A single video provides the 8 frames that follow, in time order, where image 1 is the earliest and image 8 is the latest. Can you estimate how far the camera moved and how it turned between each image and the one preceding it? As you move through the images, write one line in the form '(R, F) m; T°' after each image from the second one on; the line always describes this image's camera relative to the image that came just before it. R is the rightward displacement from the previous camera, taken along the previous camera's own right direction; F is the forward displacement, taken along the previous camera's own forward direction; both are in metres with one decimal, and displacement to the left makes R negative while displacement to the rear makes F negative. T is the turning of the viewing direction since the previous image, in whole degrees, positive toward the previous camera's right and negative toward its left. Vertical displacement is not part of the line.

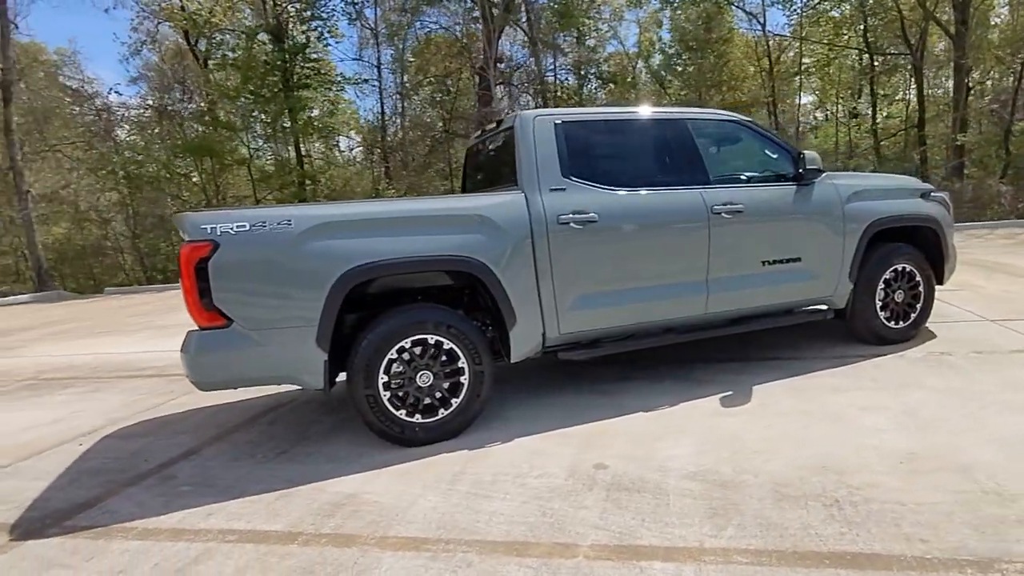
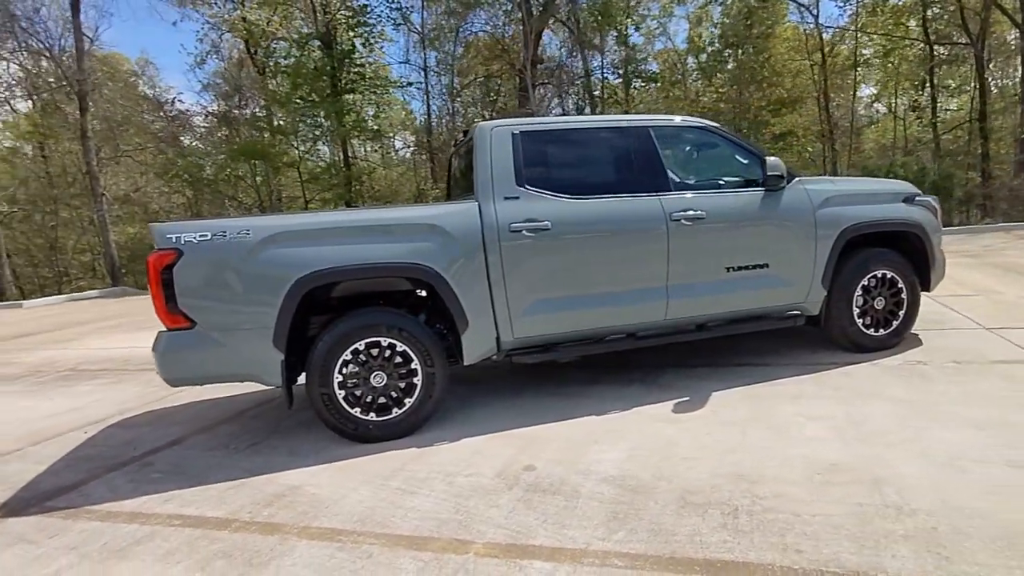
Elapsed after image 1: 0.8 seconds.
(+0.7, -0.1) m; -5°
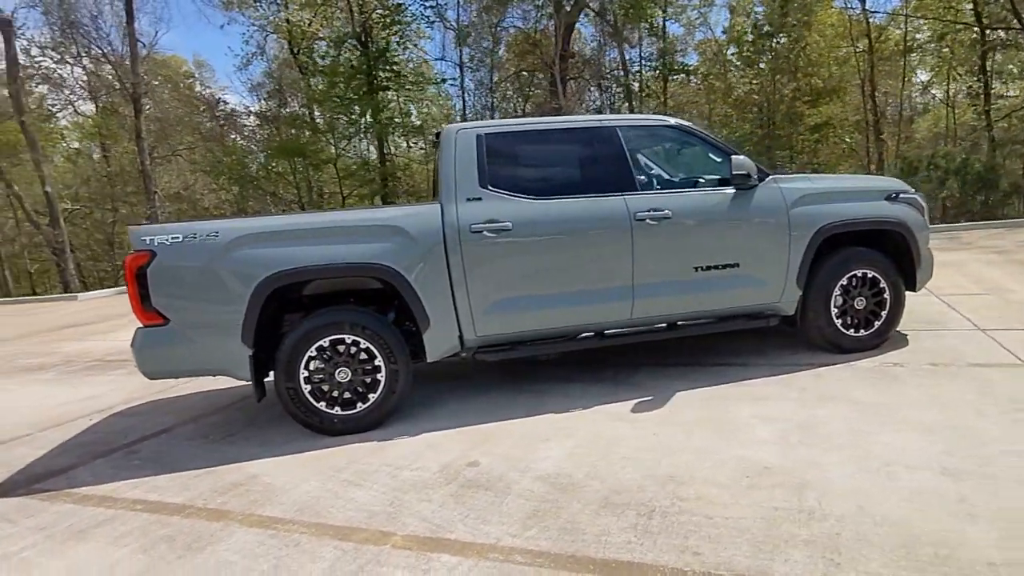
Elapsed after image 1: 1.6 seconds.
(+0.6, -0.1) m; -4°
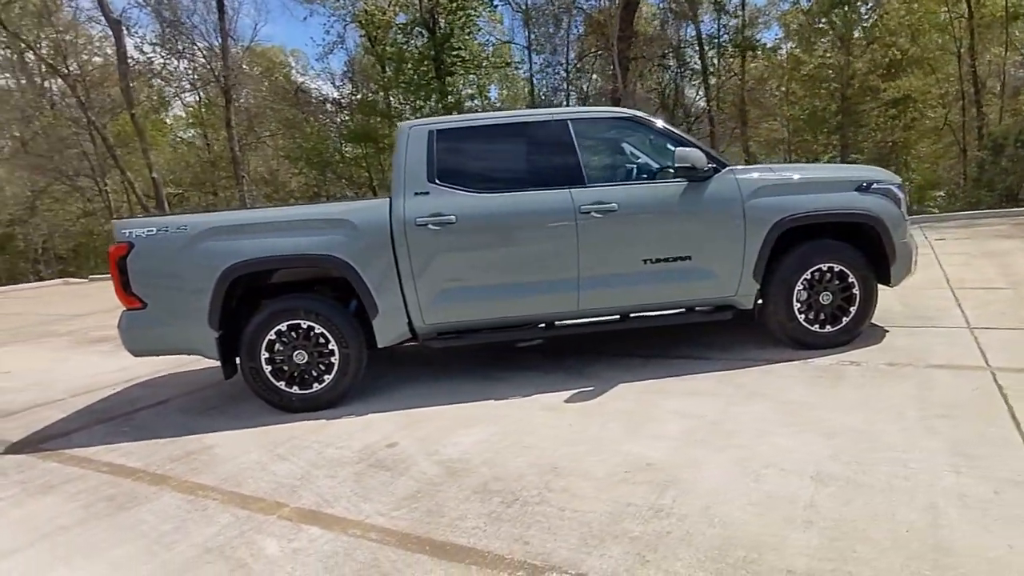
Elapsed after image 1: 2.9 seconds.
(+1.0, -0.1) m; -8°
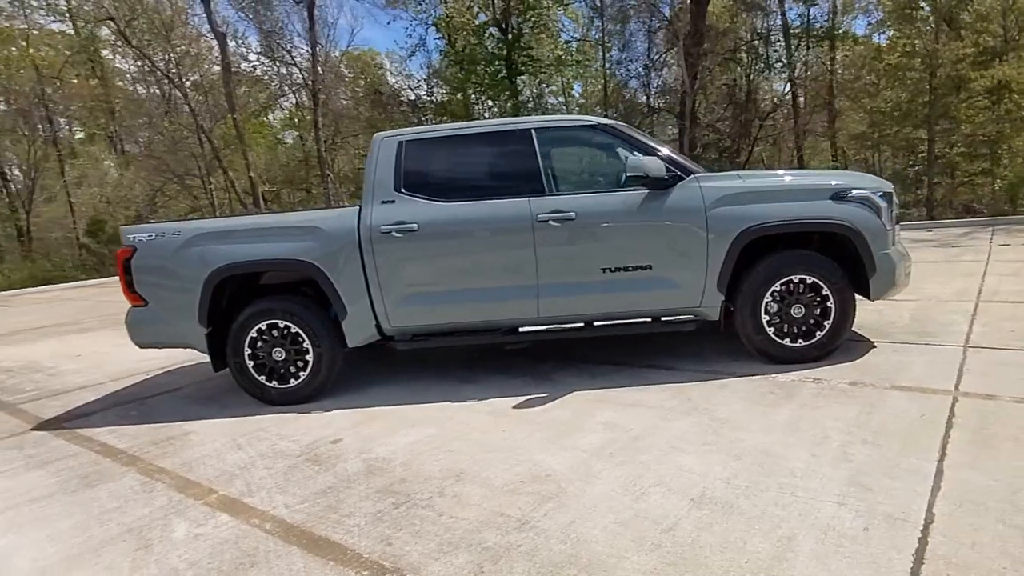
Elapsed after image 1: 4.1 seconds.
(+0.9, 0.0) m; -8°
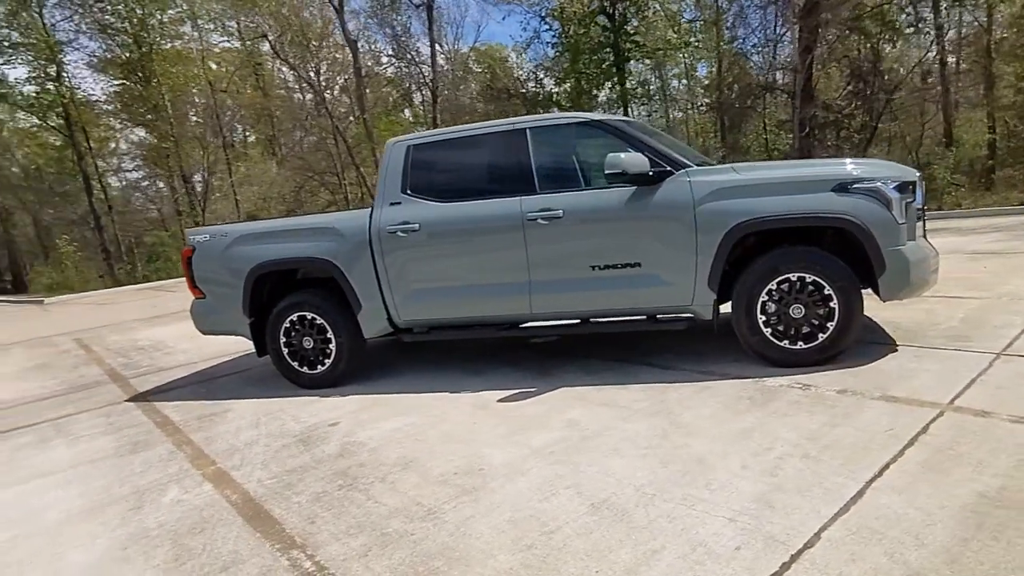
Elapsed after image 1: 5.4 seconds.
(+1.0, 0.0) m; -12°
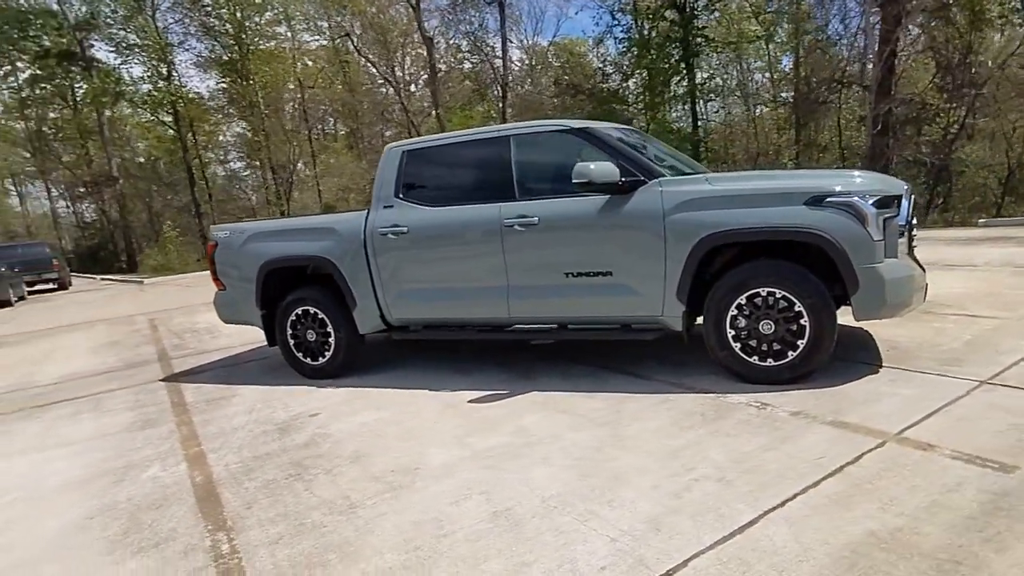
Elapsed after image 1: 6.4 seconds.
(+0.7, 0.0) m; -7°
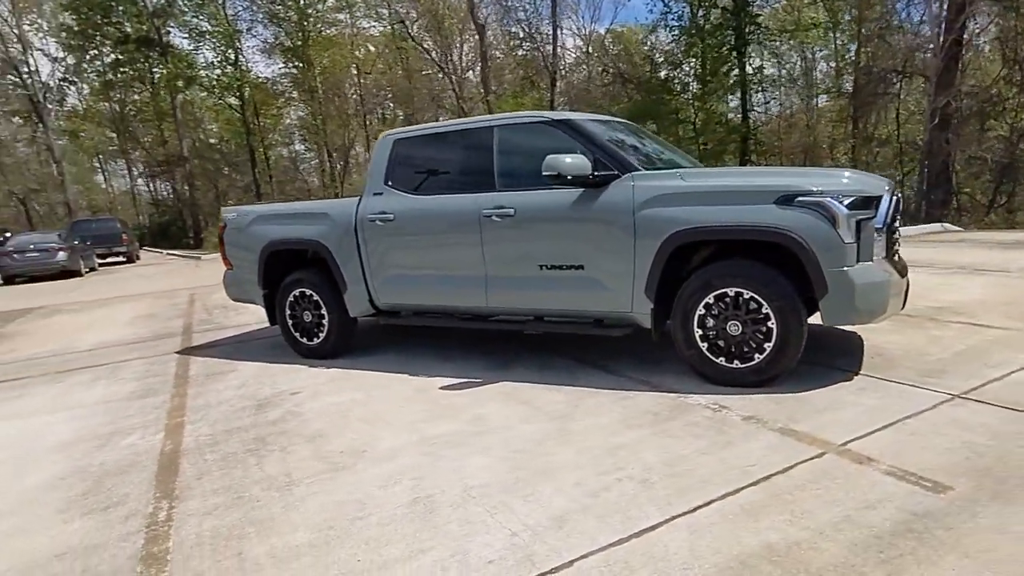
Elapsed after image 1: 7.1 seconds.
(+0.5, 0.0) m; -5°
